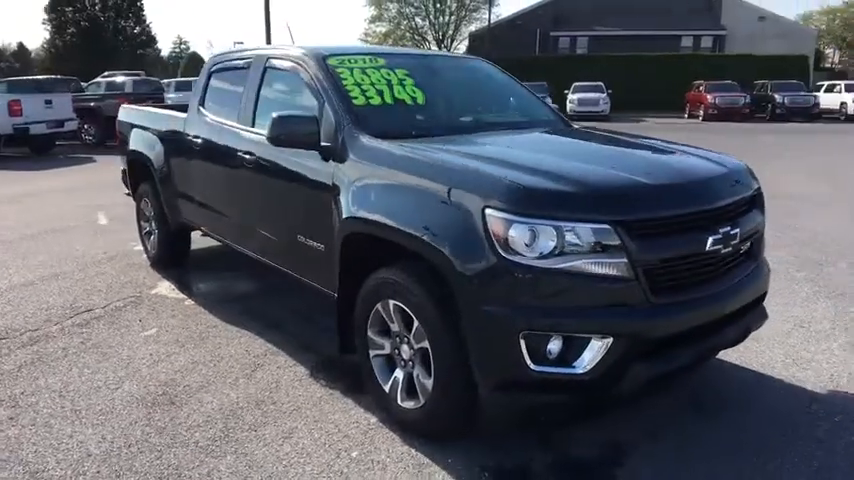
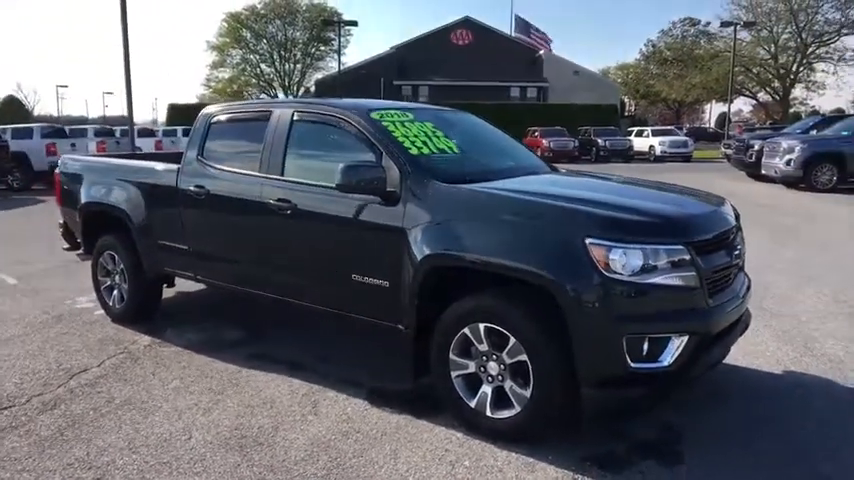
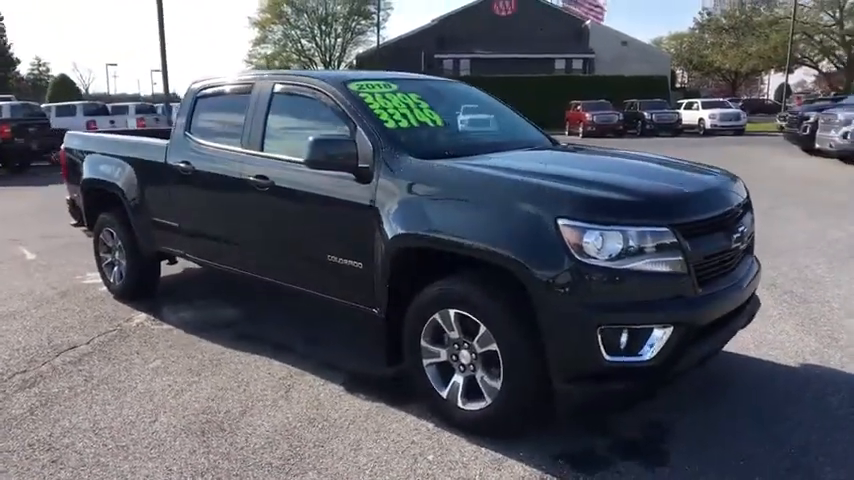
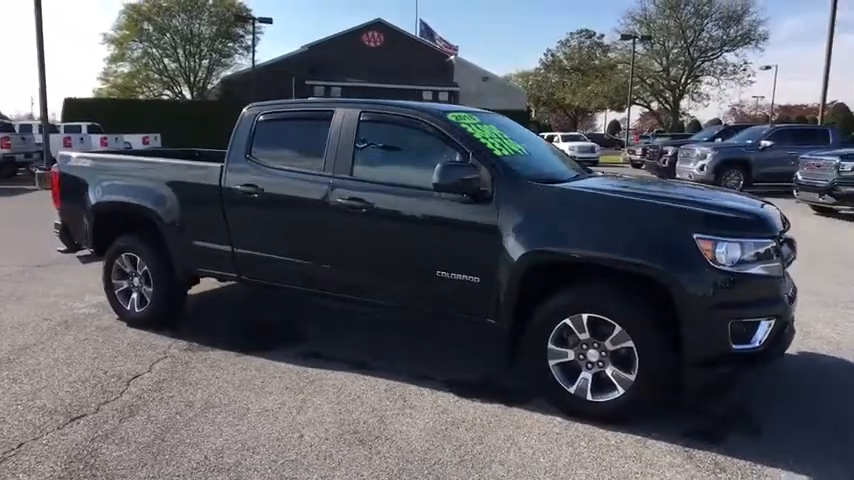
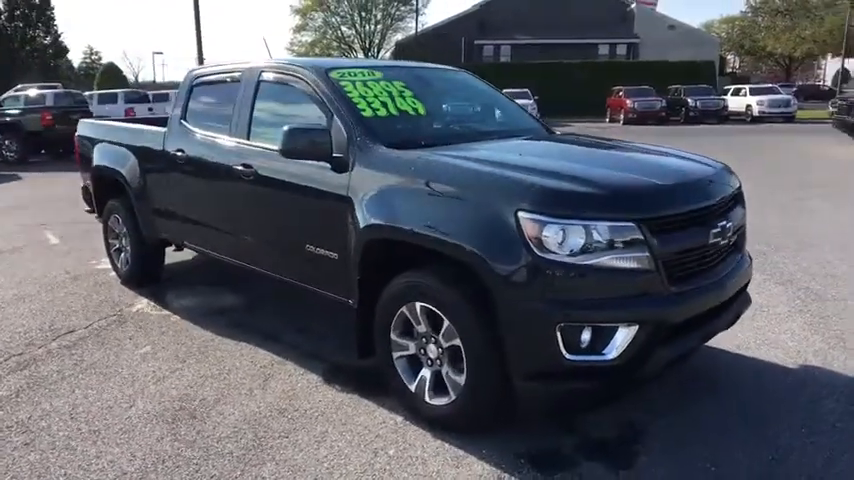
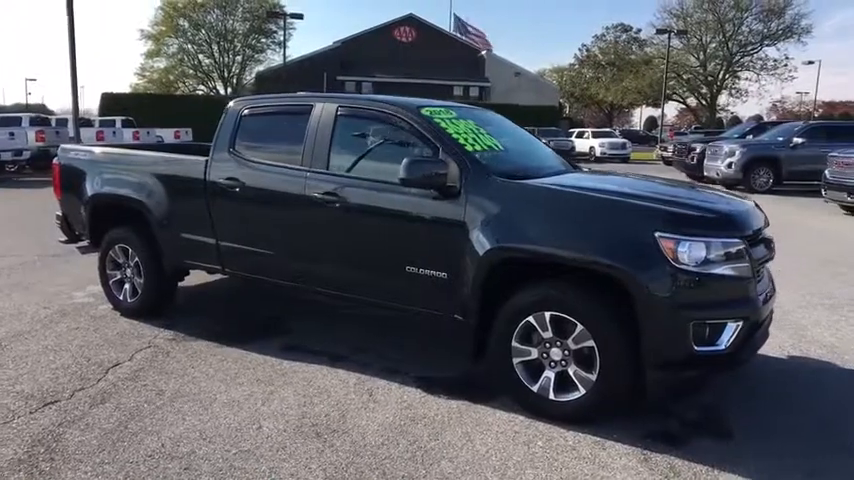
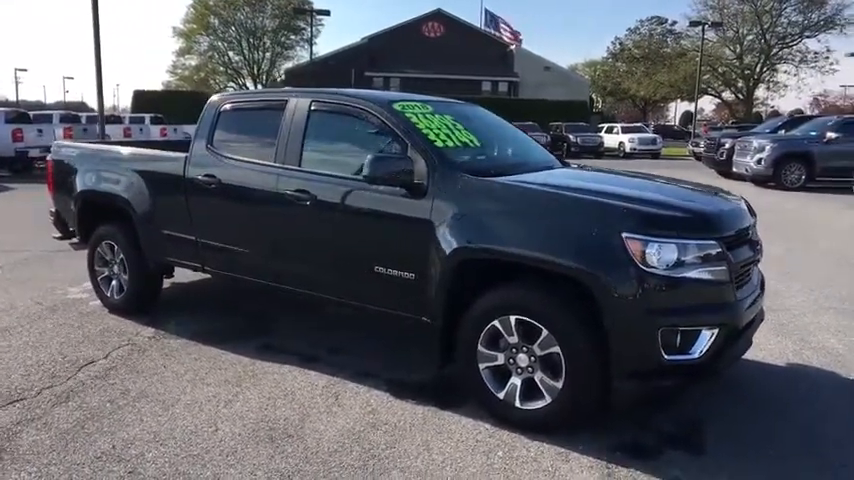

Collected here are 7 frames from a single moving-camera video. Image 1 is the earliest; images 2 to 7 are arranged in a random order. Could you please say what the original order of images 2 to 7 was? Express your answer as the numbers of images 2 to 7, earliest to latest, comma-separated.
5, 3, 2, 7, 6, 4
